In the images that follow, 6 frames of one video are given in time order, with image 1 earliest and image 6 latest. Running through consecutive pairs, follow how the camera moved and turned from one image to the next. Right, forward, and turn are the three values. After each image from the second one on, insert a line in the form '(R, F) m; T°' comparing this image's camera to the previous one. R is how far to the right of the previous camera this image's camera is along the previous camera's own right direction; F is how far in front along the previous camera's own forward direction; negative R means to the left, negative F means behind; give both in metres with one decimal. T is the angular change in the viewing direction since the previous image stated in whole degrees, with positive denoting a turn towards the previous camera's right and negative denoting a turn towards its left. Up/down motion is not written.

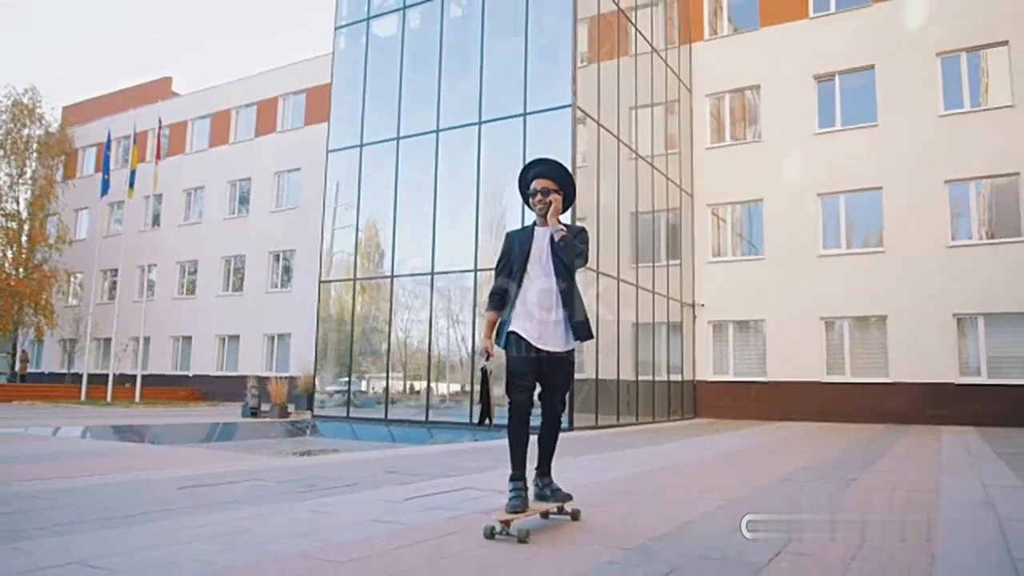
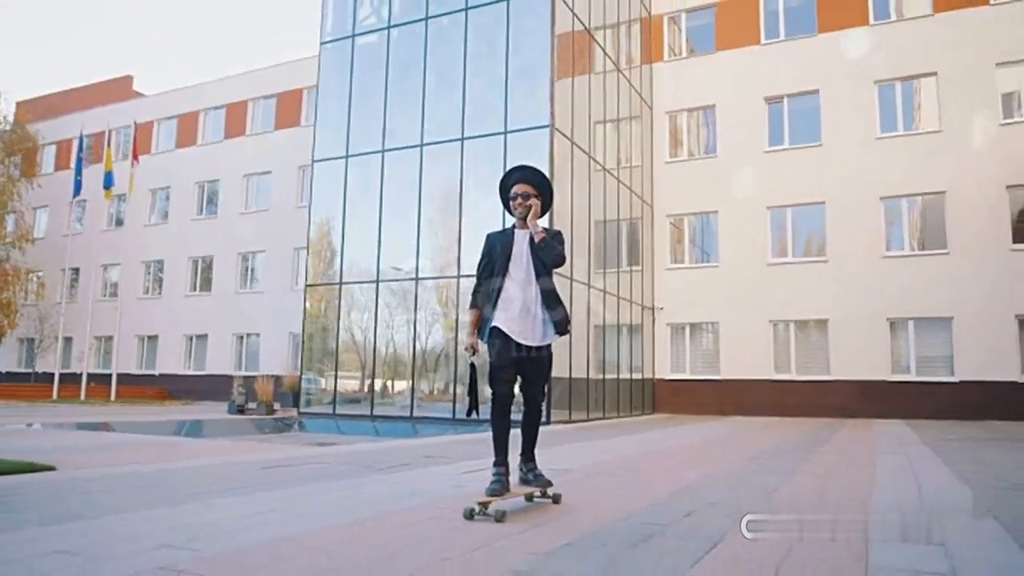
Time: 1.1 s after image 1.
(-0.6, -1.1) m; +4°
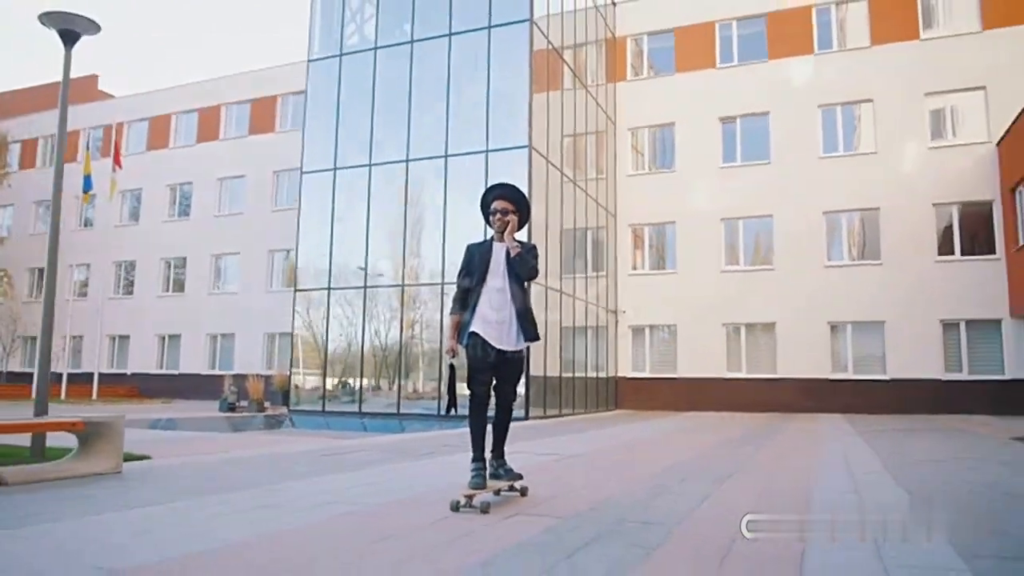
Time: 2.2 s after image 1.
(-0.6, -1.3) m; +4°
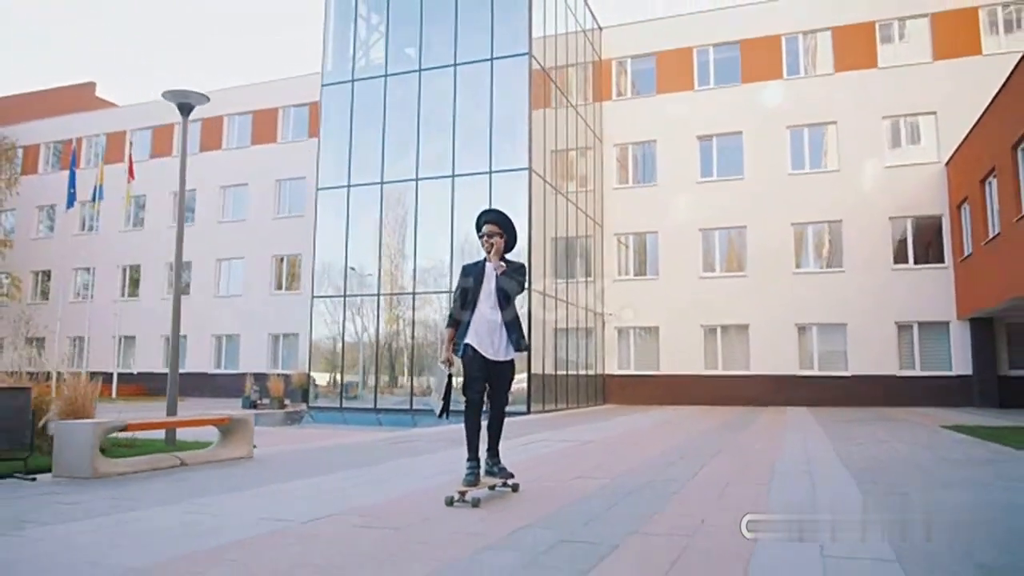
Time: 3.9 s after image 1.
(-0.6, -1.7) m; +2°
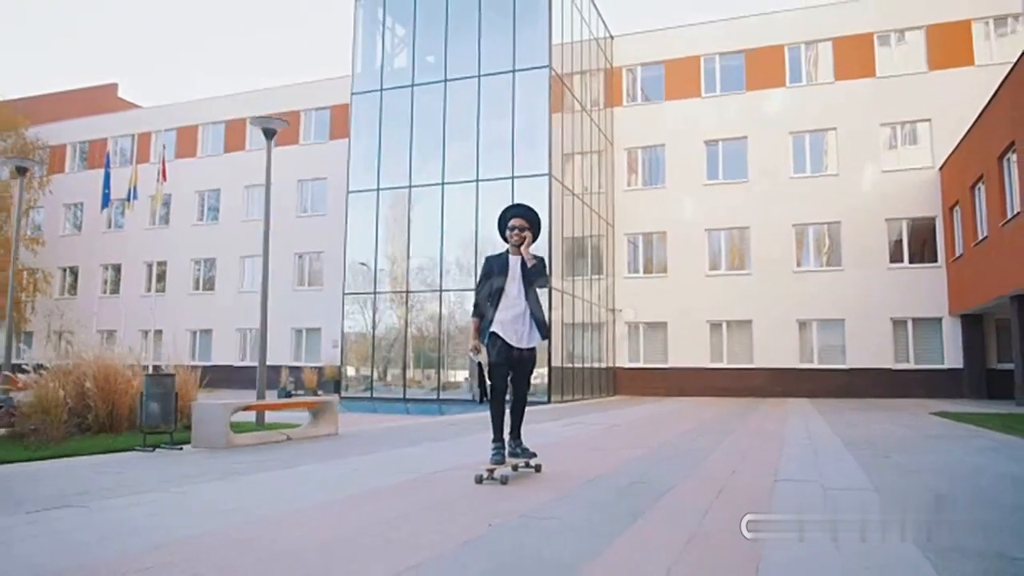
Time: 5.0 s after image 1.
(-0.5, -1.2) m; 0°
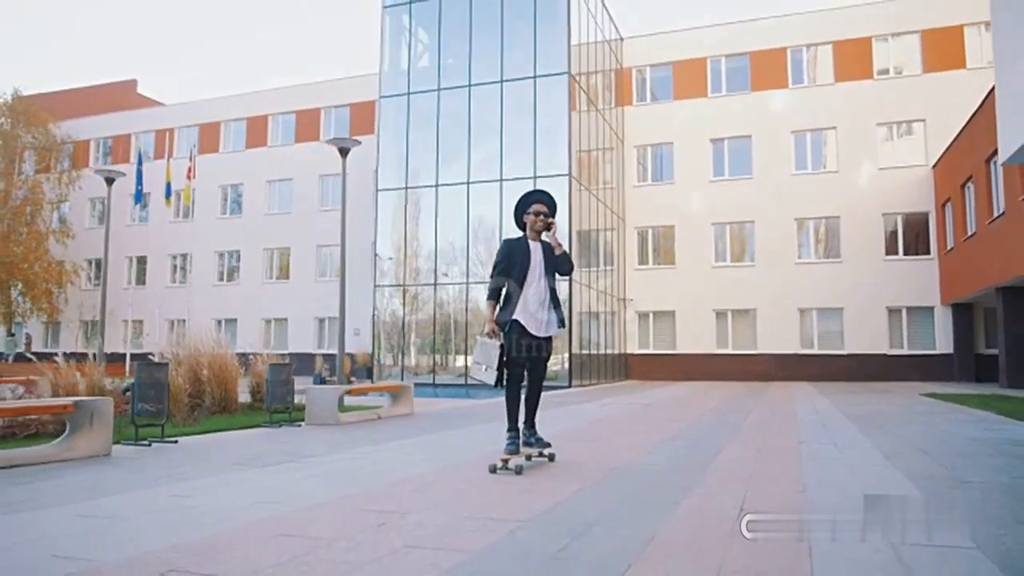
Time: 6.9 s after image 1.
(-0.7, -1.4) m; 0°
